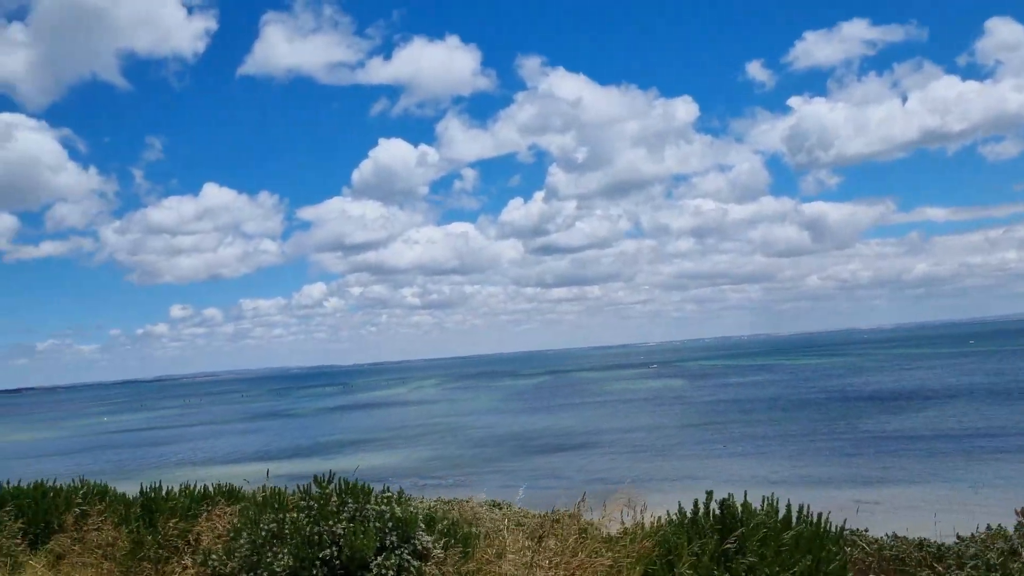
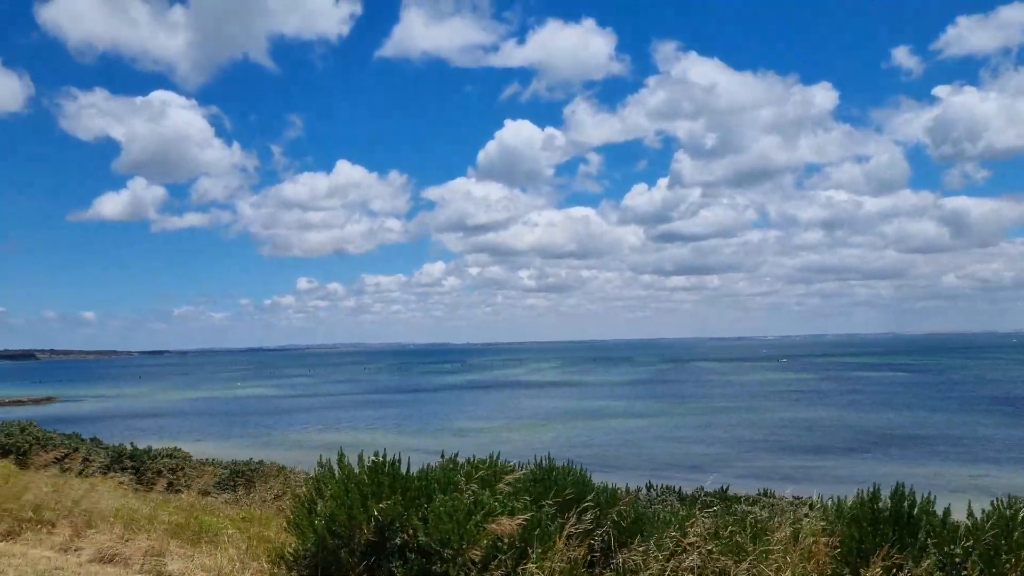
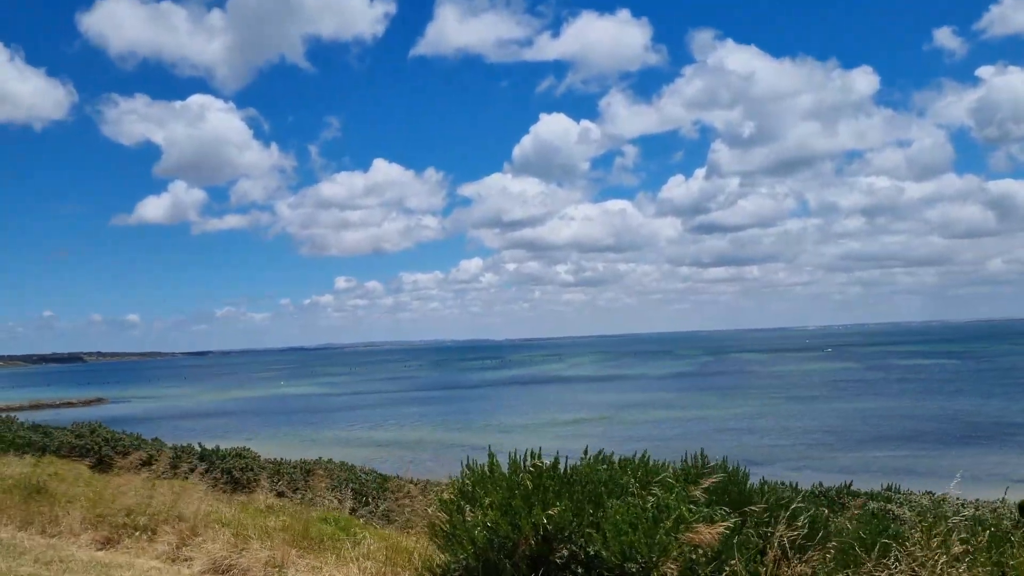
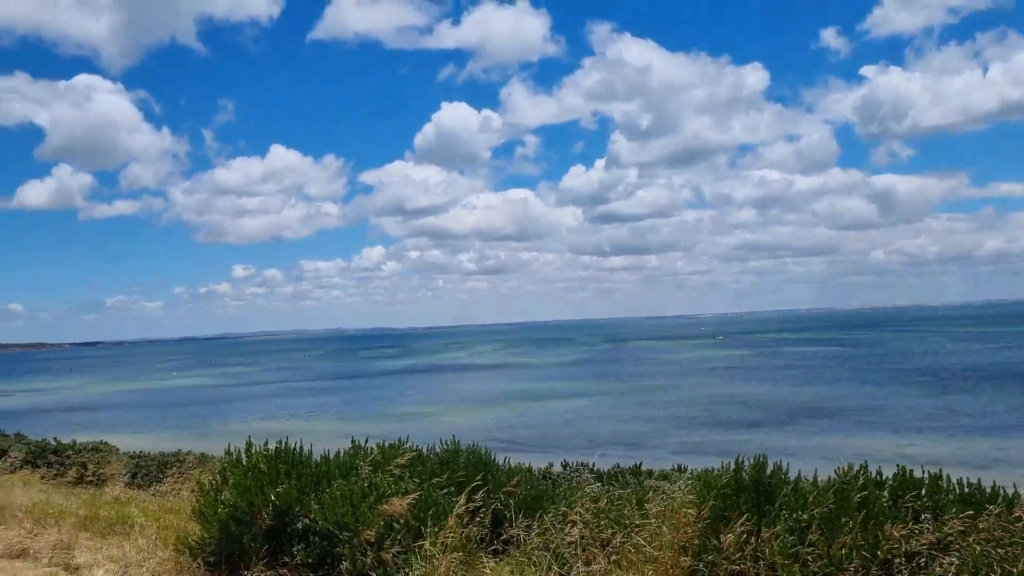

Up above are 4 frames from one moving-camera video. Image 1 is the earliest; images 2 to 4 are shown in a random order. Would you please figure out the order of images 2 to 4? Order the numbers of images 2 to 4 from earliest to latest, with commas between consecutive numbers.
4, 2, 3
